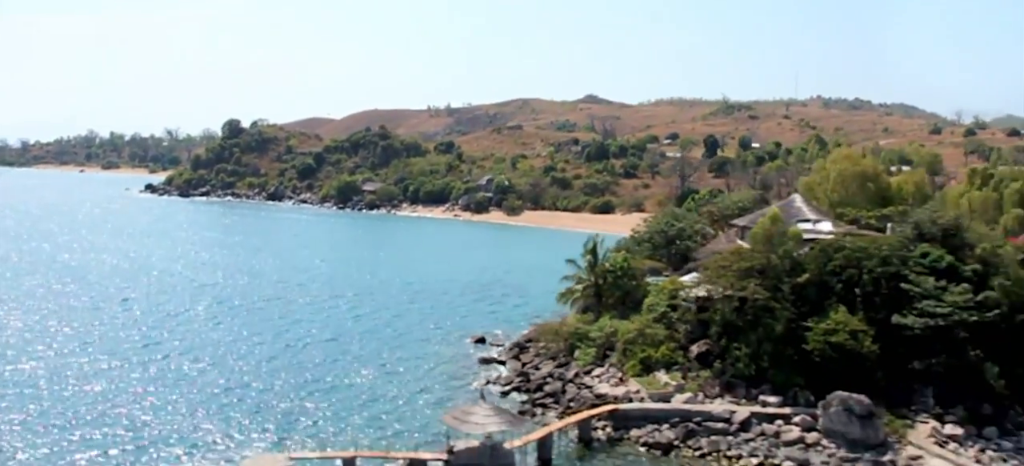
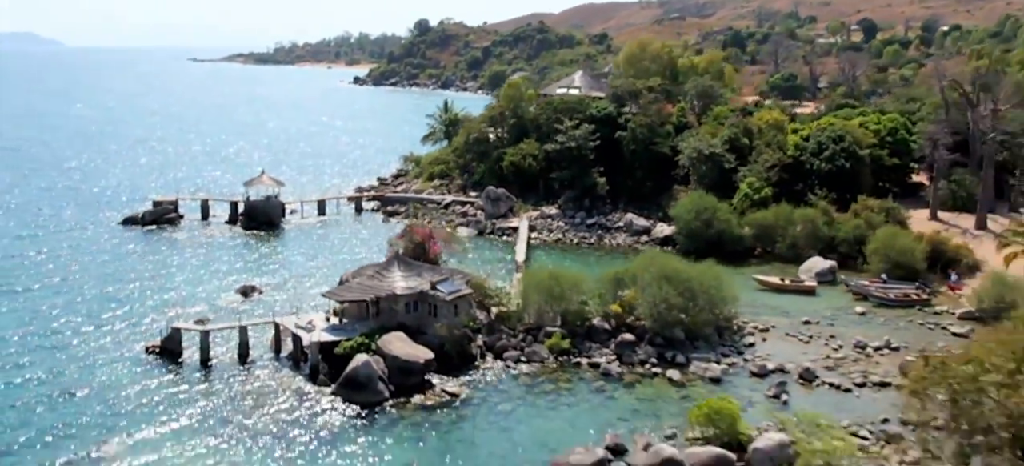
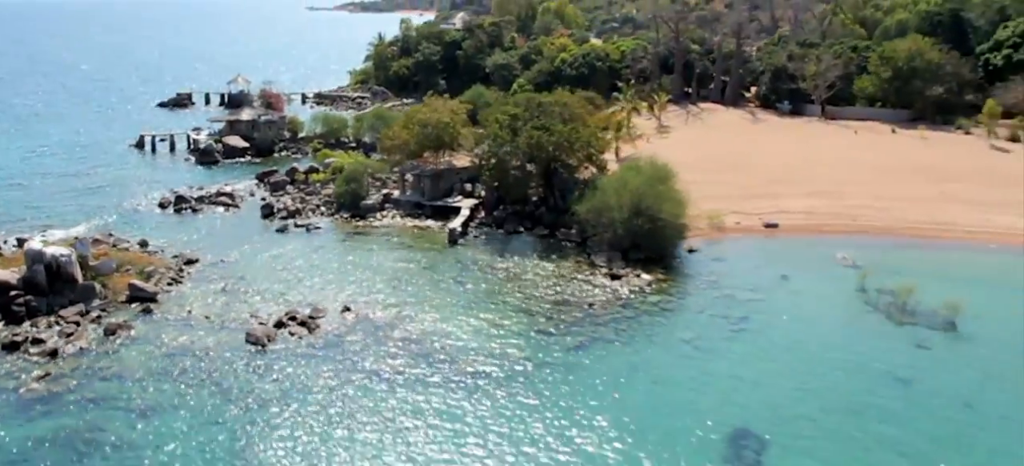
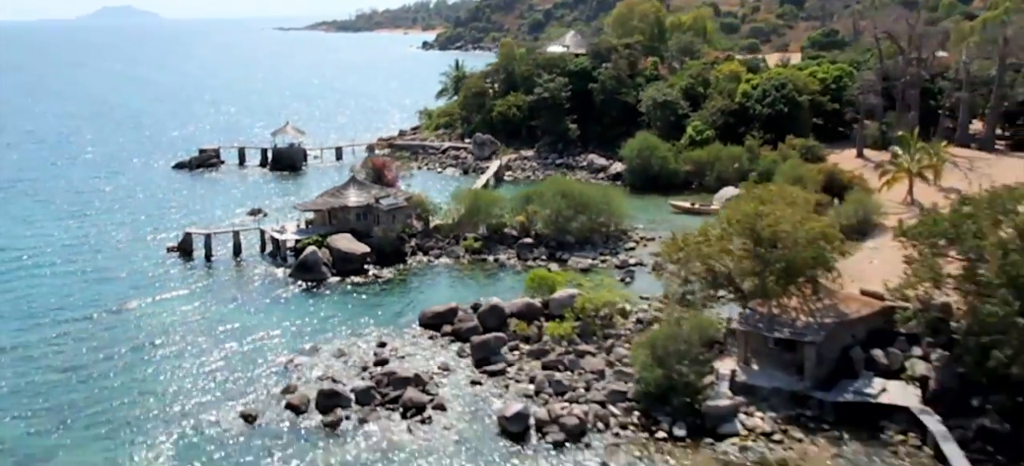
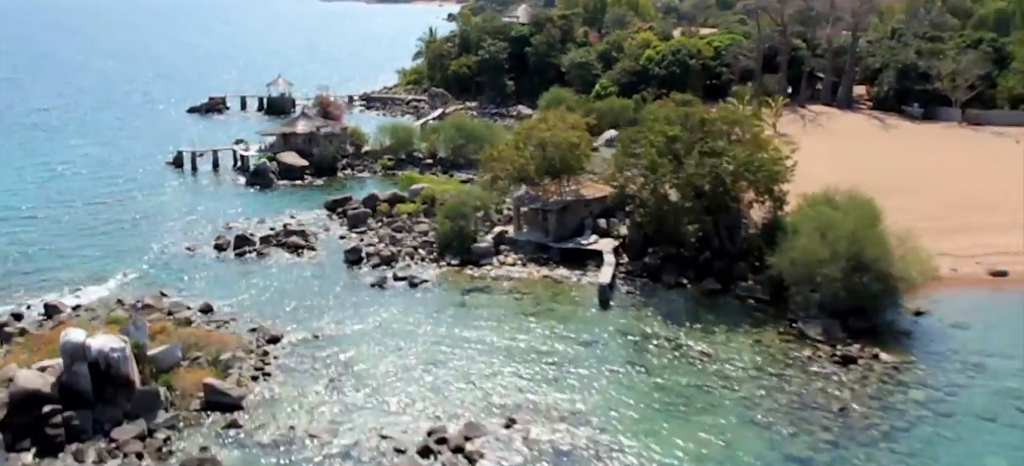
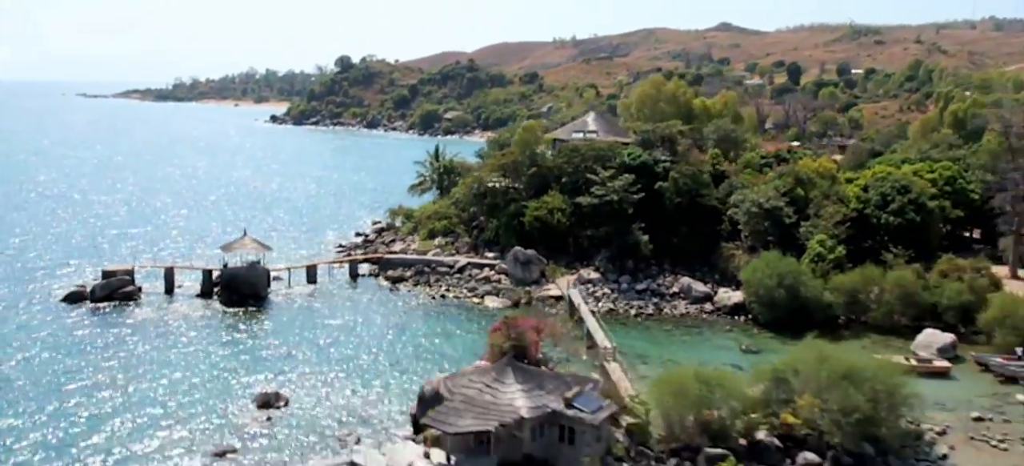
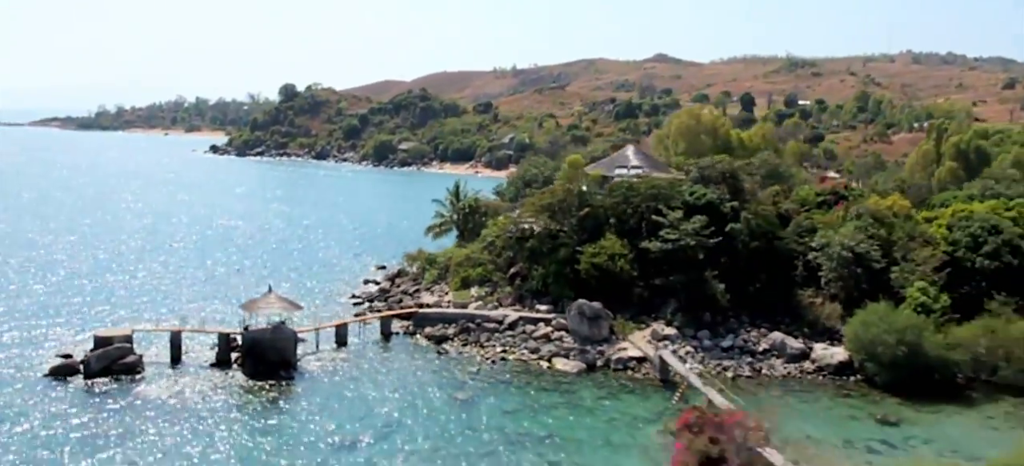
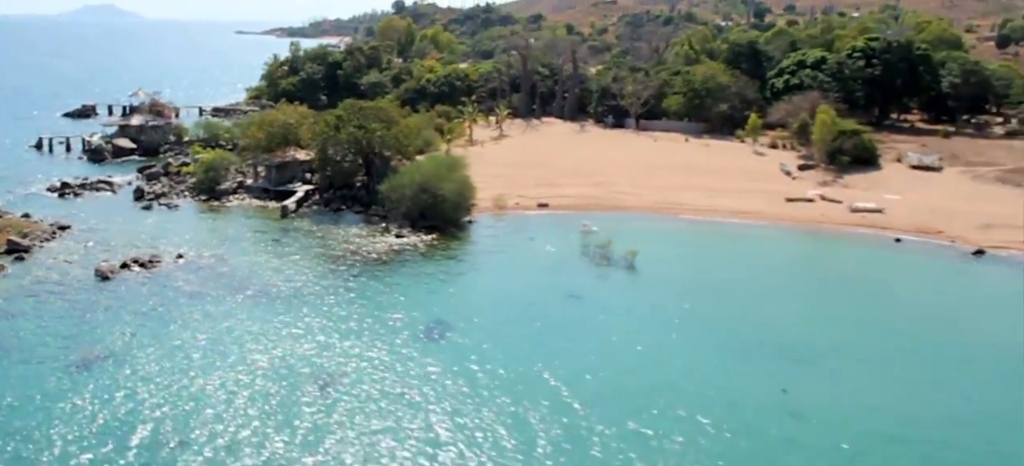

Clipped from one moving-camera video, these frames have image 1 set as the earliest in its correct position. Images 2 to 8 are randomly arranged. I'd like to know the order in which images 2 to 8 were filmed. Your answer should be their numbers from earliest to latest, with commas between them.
7, 6, 2, 4, 5, 3, 8
